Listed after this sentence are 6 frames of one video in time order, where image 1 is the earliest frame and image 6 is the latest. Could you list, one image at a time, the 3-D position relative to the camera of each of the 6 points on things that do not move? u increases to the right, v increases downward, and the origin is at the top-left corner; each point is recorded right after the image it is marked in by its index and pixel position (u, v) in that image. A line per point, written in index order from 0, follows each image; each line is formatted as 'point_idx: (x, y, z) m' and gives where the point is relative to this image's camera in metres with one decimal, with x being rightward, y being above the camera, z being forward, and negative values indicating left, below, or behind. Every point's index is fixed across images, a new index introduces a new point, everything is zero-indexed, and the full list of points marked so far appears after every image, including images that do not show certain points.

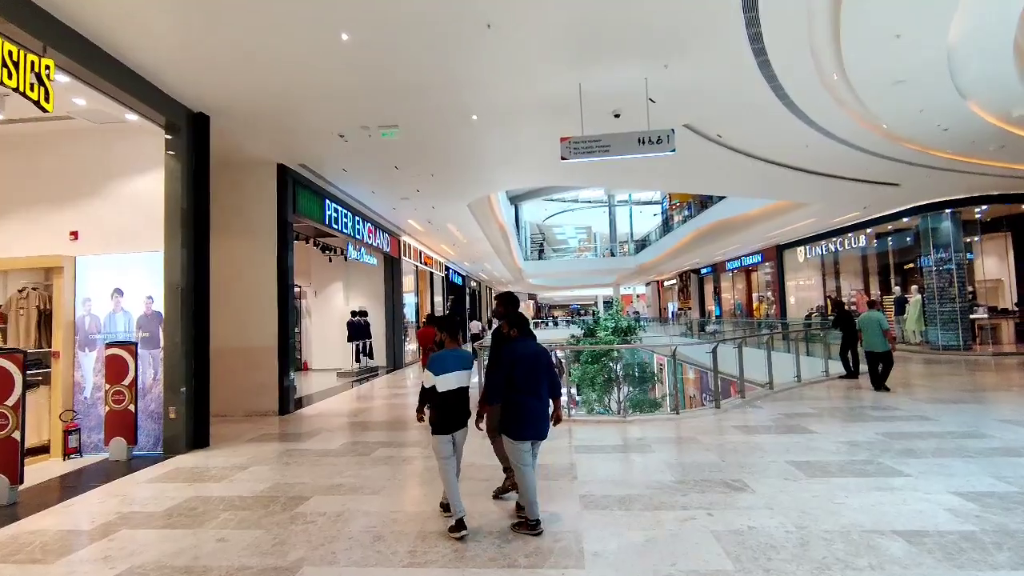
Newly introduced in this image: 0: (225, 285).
0: (-3.6, 0.0, +6.8) m
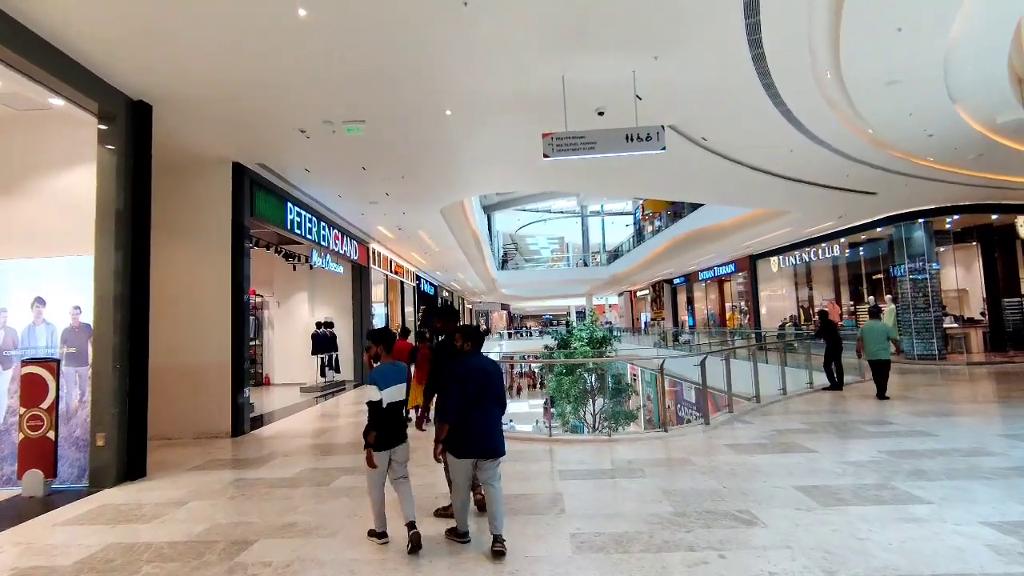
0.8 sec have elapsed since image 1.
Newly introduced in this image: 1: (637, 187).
0: (-3.8, -0.1, +6.2) m
1: (+1.8, +1.5, +8.1) m
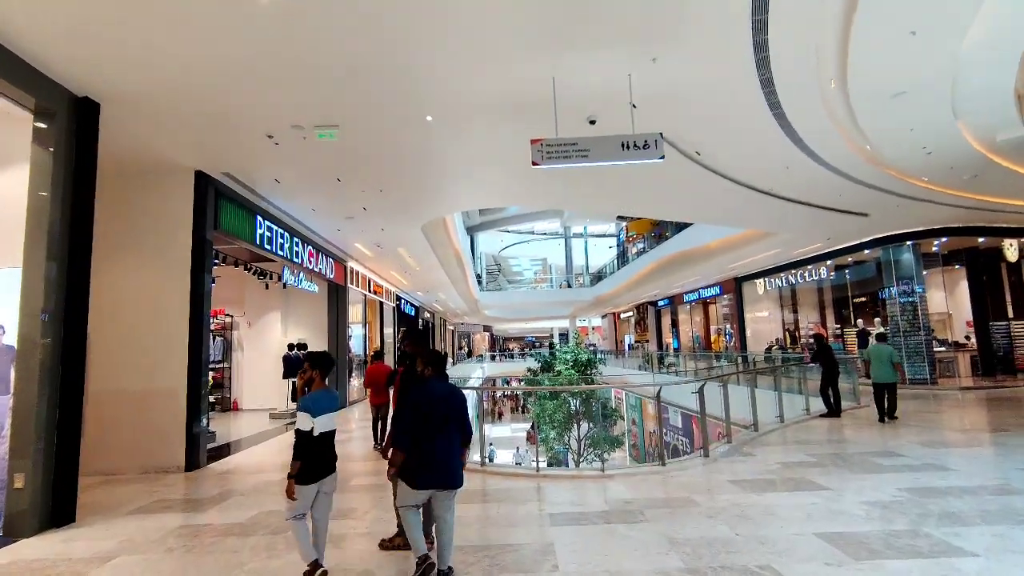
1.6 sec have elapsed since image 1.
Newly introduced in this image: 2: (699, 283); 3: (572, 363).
0: (-4.0, -0.3, +5.7) m
1: (+1.6, +1.2, +7.8) m
2: (+6.7, +0.2, +19.9) m
3: (+1.6, -2.1, +15.1) m
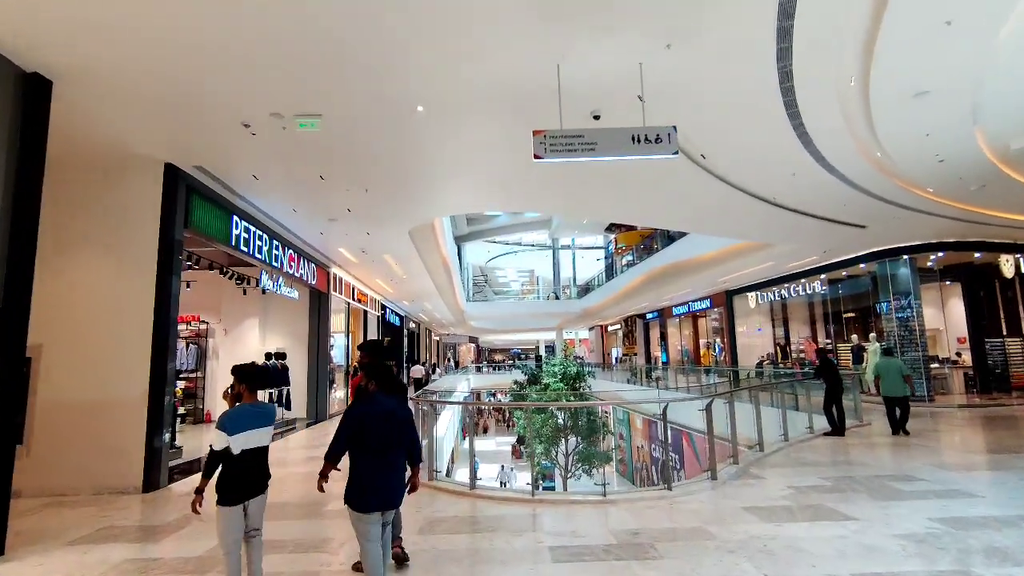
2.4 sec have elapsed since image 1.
0: (-4.1, -0.3, +5.2) m
1: (+1.5, +1.1, +7.5) m
2: (+6.3, -0.3, +19.7) m
3: (+1.3, -2.4, +14.7) m
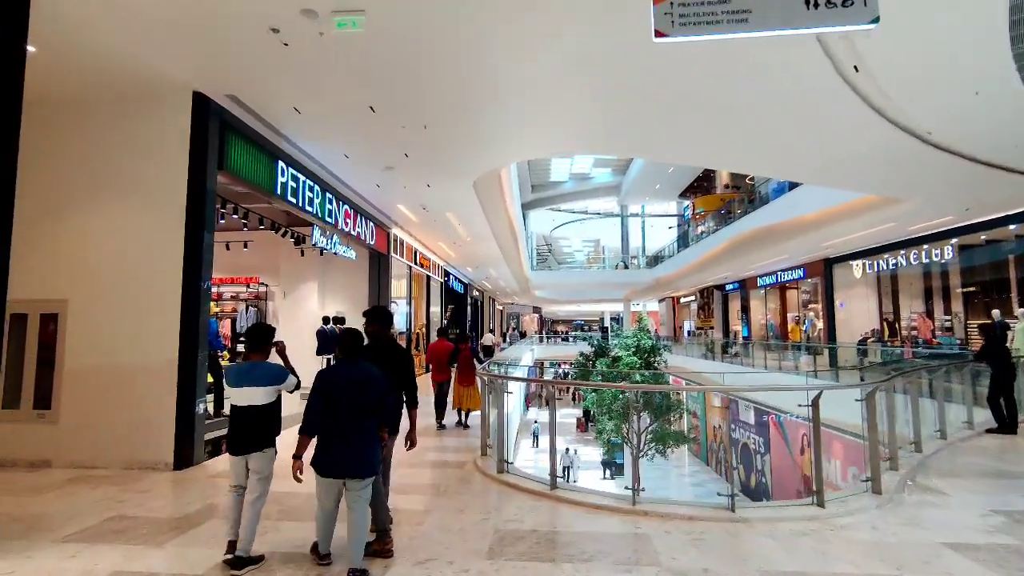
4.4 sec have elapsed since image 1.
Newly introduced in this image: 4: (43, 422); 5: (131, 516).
0: (-3.4, +0.2, +4.6) m
1: (+2.4, +1.6, +6.1) m
2: (+8.6, +0.7, +17.8) m
3: (+3.0, -1.5, +13.6) m
4: (-3.8, -1.1, +4.5) m
5: (-2.2, -1.4, +3.3) m
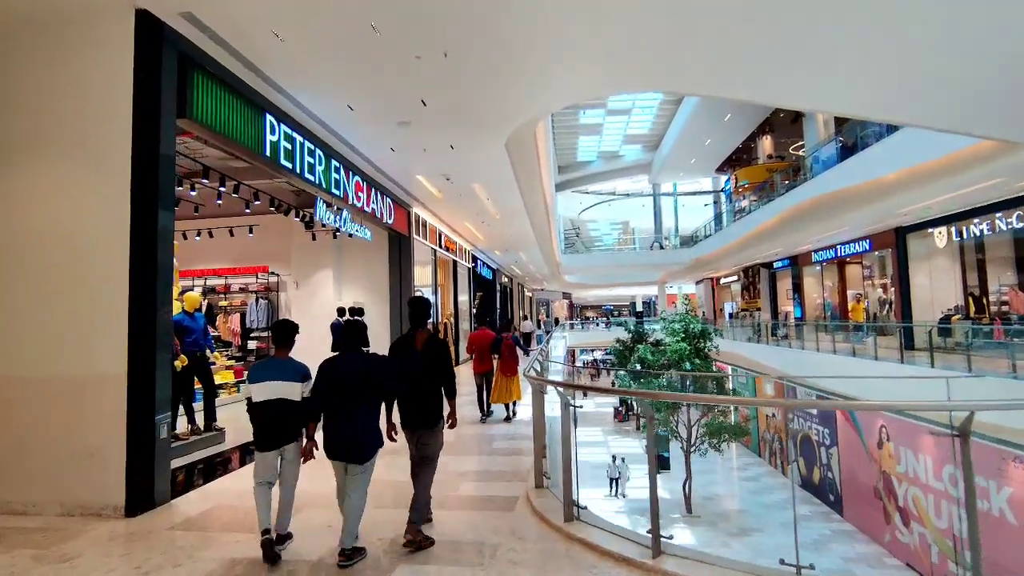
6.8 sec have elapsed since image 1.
0: (-3.0, +0.2, +3.5) m
1: (+2.8, +1.8, +4.7) m
2: (+9.5, +1.5, +16.1) m
3: (+3.9, -1.0, +12.2) m
4: (-3.4, -1.0, +3.4) m
5: (-1.9, -1.3, +2.2) m
